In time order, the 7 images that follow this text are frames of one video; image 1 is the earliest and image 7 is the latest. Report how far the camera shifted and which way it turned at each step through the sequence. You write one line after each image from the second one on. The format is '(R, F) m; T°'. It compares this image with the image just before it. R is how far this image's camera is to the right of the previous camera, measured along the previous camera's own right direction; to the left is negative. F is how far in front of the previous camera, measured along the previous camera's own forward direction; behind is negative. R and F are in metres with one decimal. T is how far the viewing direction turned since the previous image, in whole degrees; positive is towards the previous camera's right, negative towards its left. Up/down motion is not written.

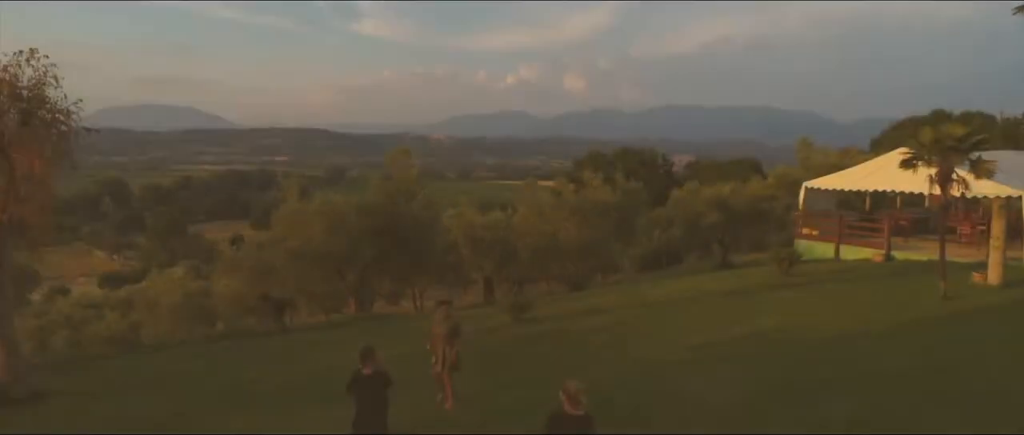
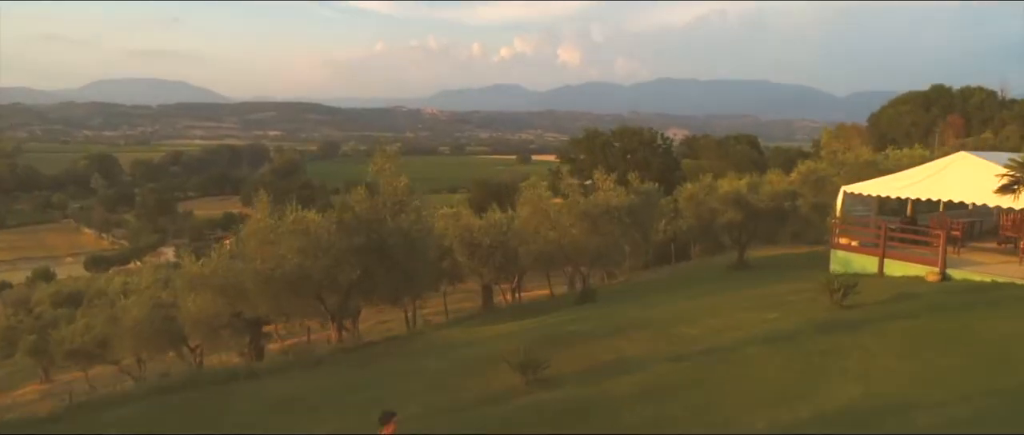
(-0.3, +2.7) m; 0°
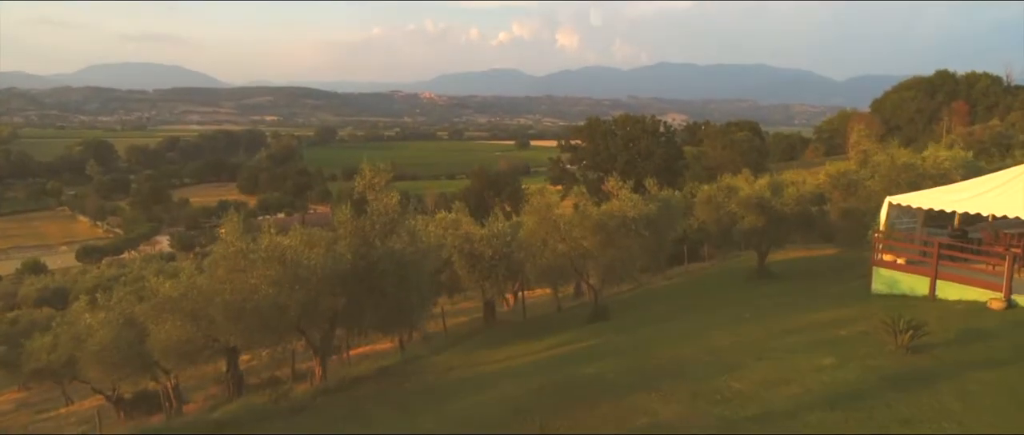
(-0.2, +2.3) m; 0°
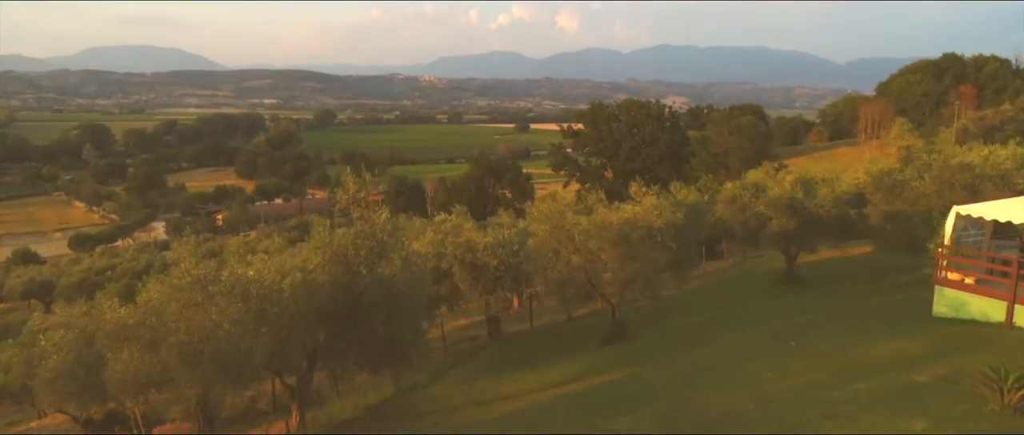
(-0.2, +2.6) m; 0°
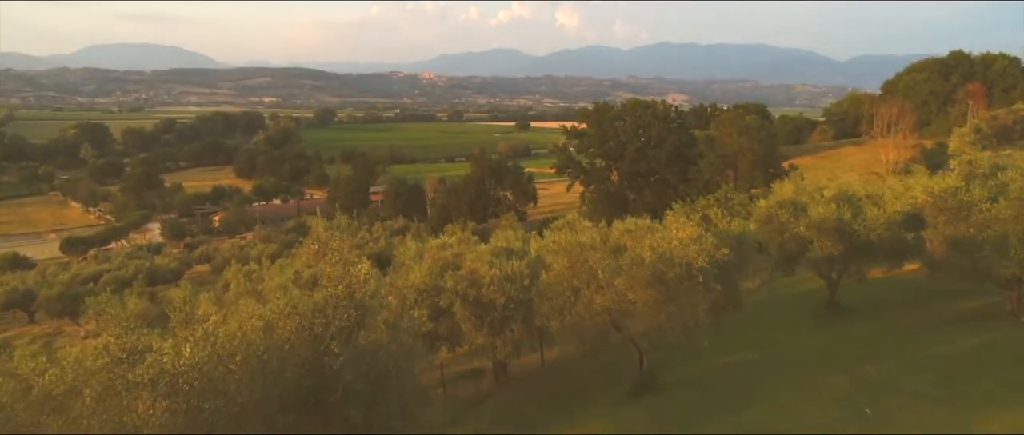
(-0.3, +3.0) m; 0°
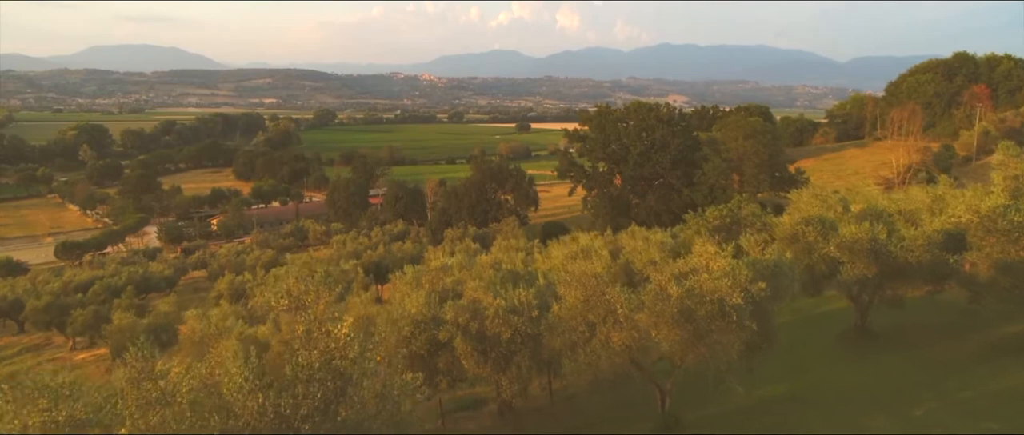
(-0.2, +1.8) m; 0°
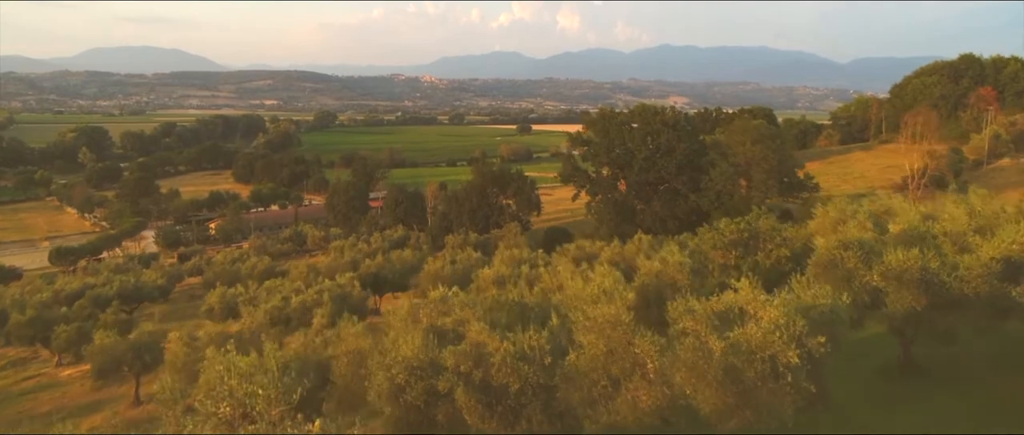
(-0.2, +2.2) m; 0°
